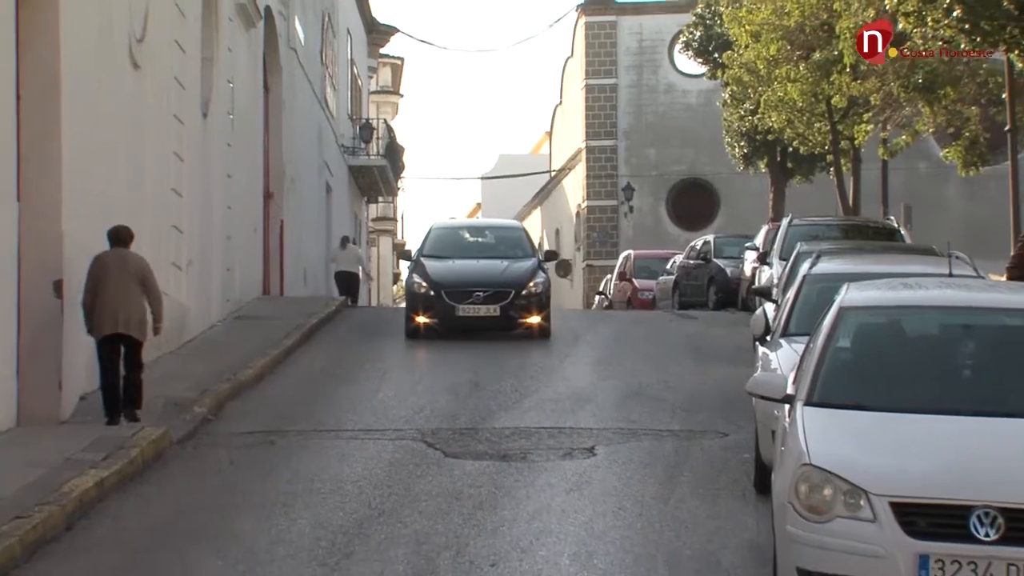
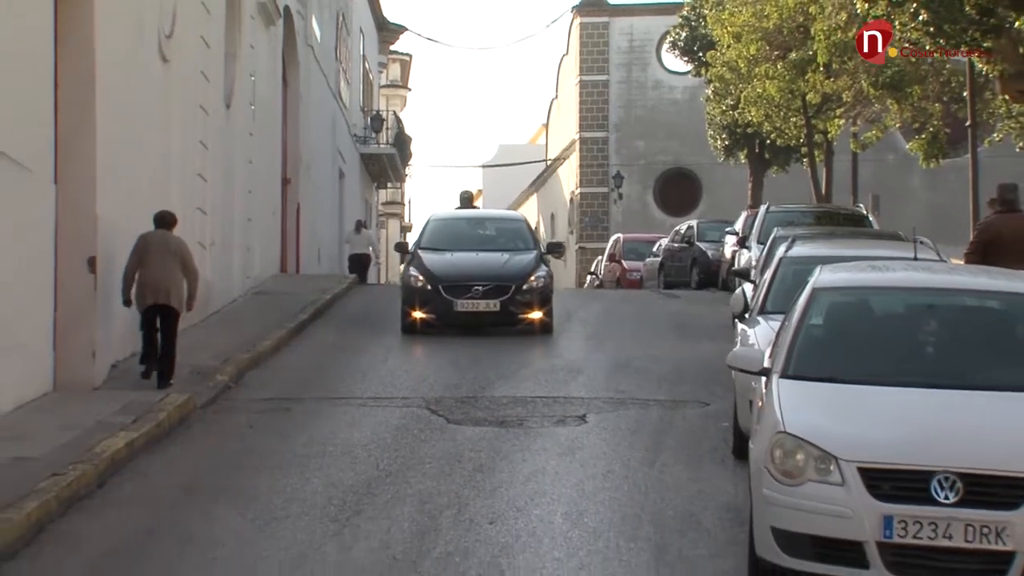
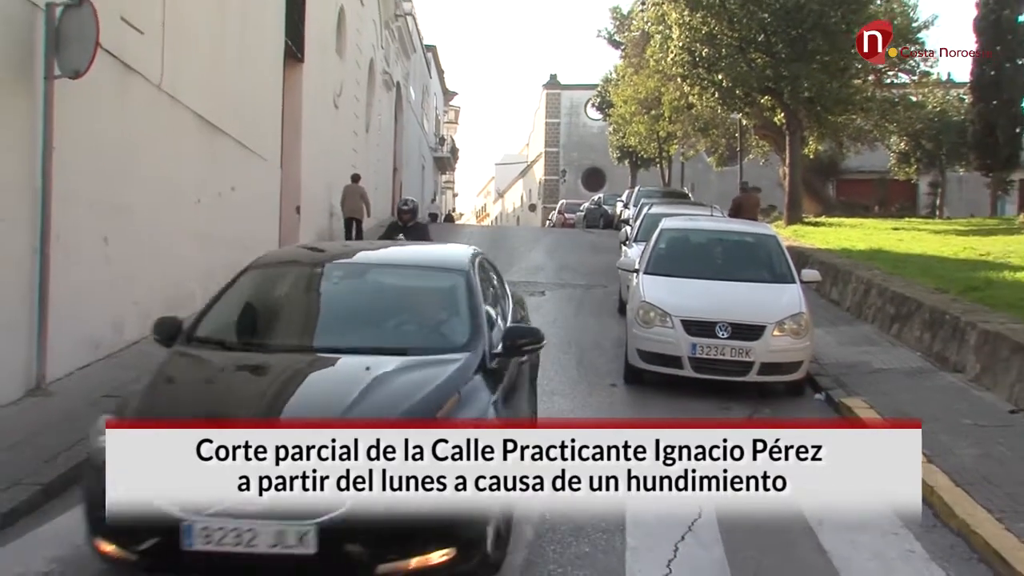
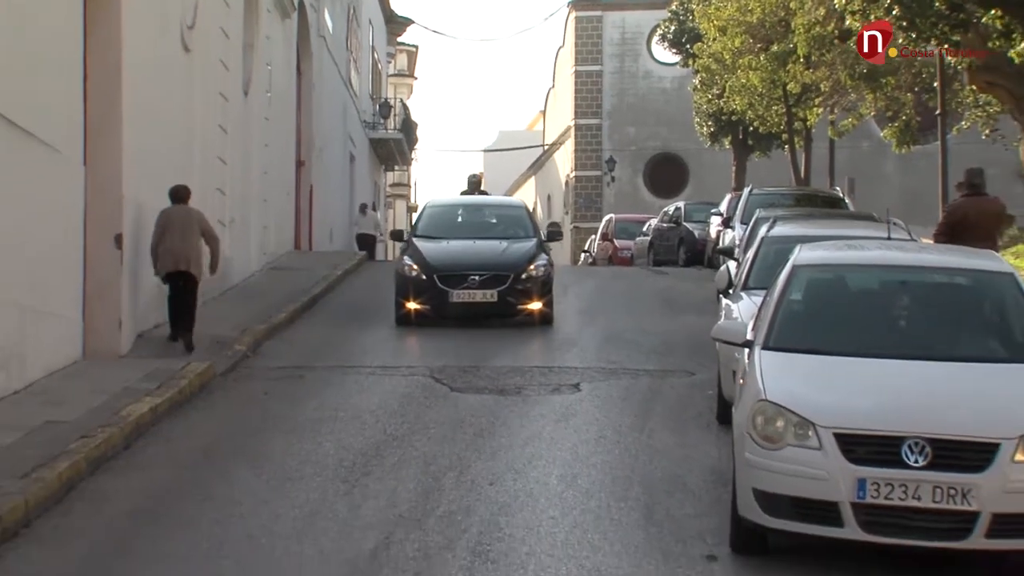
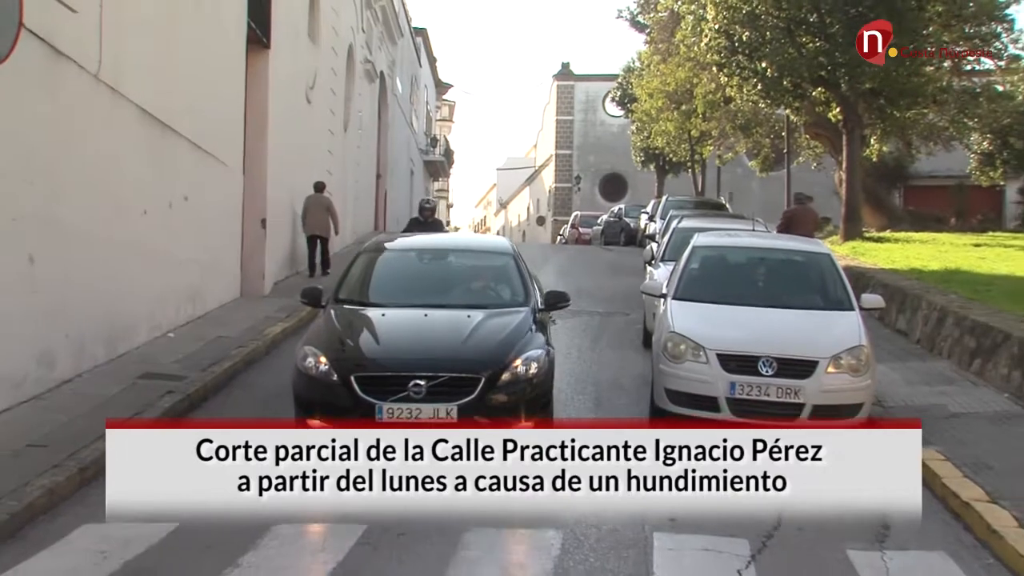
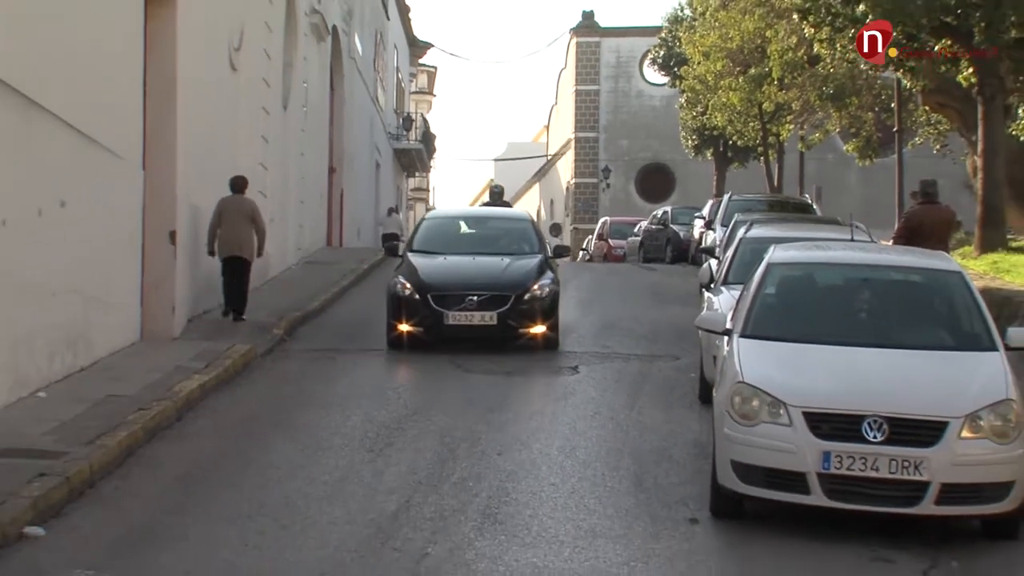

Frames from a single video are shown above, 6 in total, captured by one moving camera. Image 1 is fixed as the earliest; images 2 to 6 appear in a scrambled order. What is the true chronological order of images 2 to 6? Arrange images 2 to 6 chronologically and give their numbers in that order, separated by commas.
2, 4, 6, 5, 3
